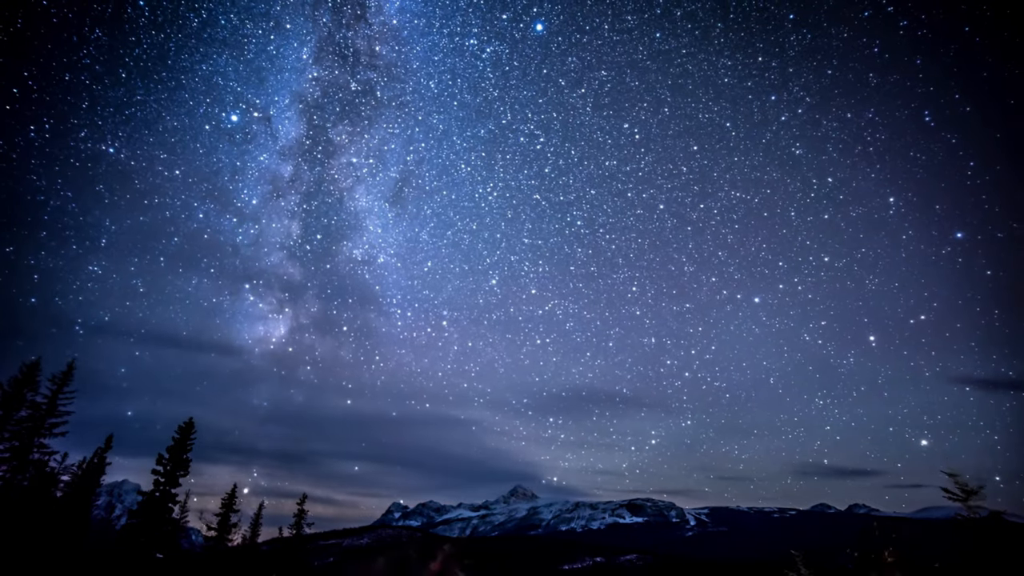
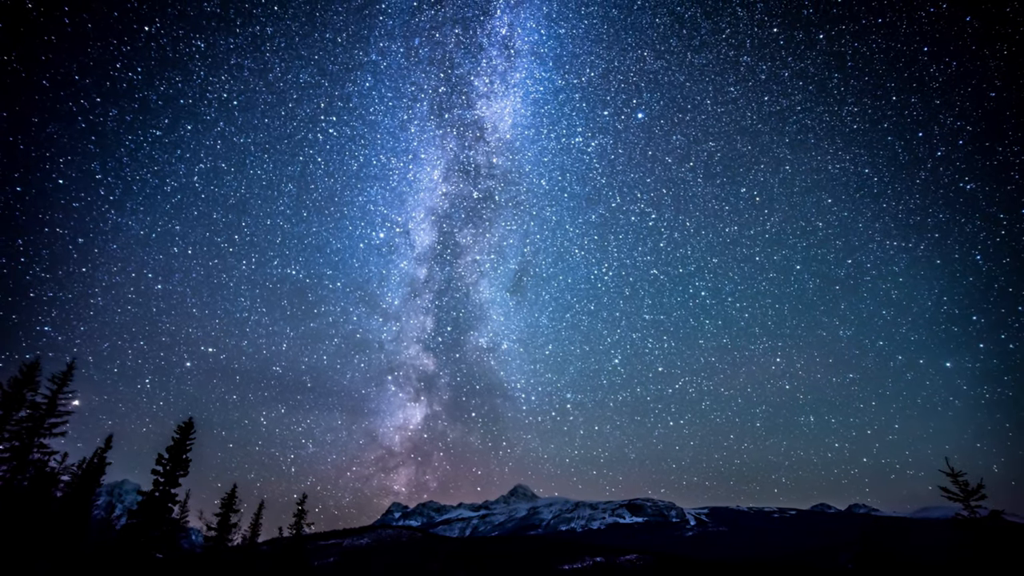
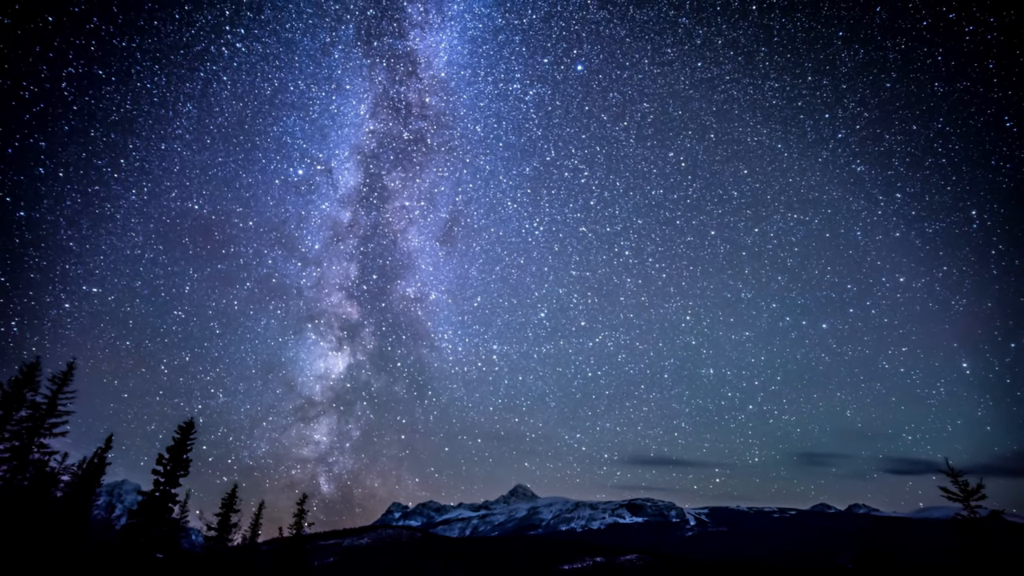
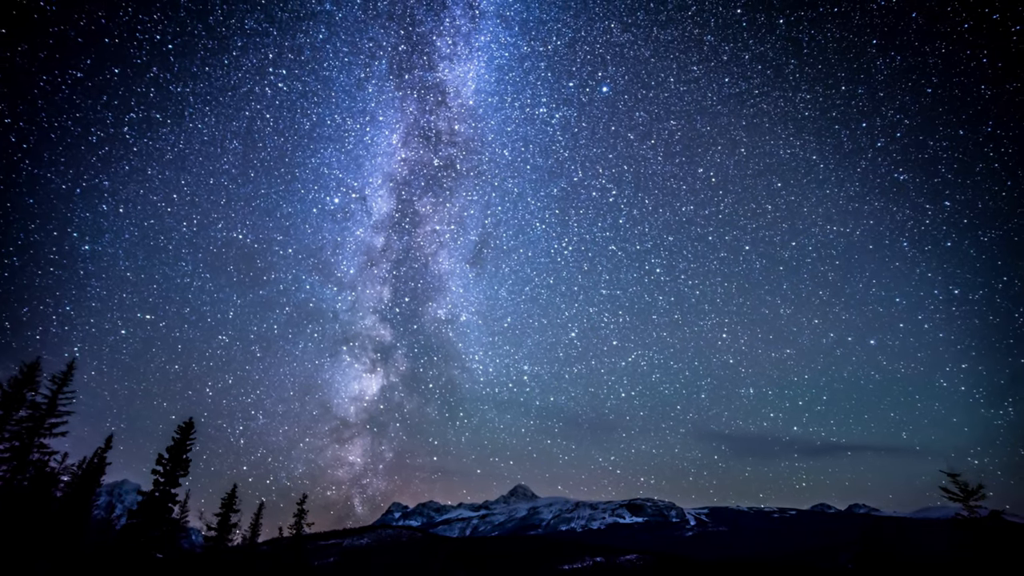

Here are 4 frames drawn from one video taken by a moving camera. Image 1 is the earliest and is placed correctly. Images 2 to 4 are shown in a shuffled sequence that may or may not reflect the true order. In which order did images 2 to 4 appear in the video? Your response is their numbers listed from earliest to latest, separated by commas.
3, 4, 2
